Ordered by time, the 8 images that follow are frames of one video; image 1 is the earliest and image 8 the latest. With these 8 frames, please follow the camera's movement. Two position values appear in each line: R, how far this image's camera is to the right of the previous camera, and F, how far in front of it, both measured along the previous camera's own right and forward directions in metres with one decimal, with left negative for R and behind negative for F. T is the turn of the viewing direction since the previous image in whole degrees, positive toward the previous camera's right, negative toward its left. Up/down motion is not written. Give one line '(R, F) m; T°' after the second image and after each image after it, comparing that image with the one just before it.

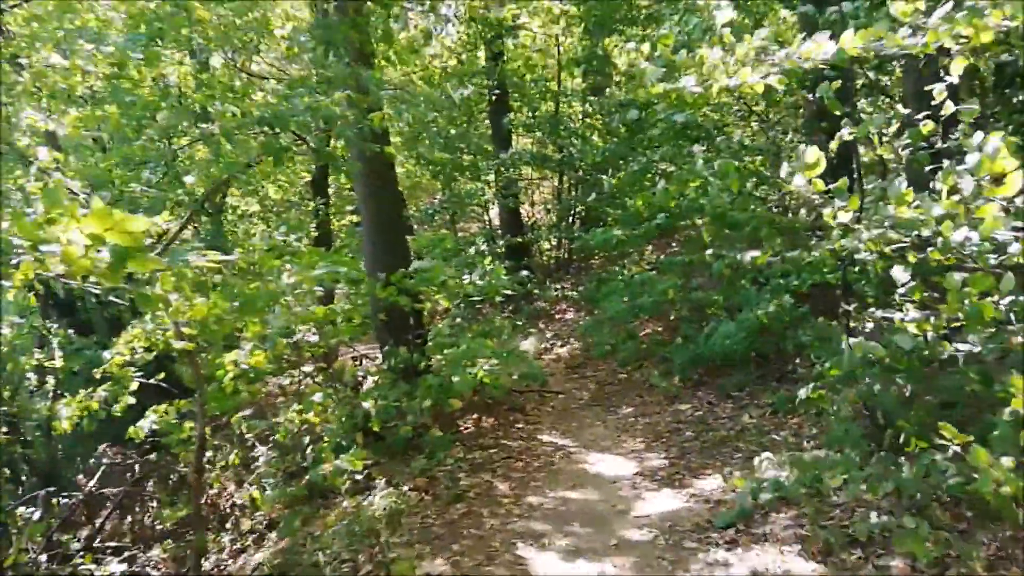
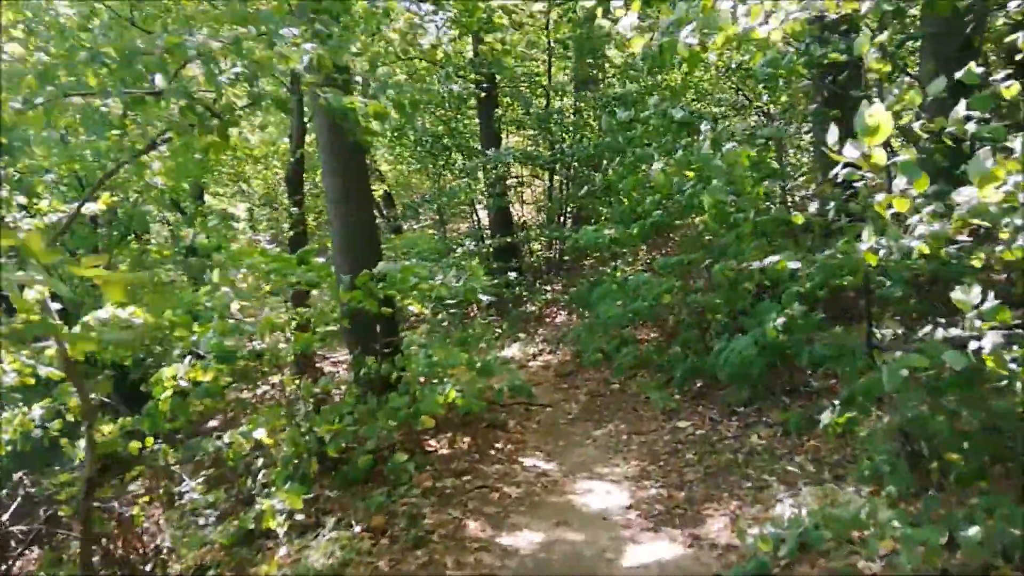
(+0.1, +0.7) m; 0°
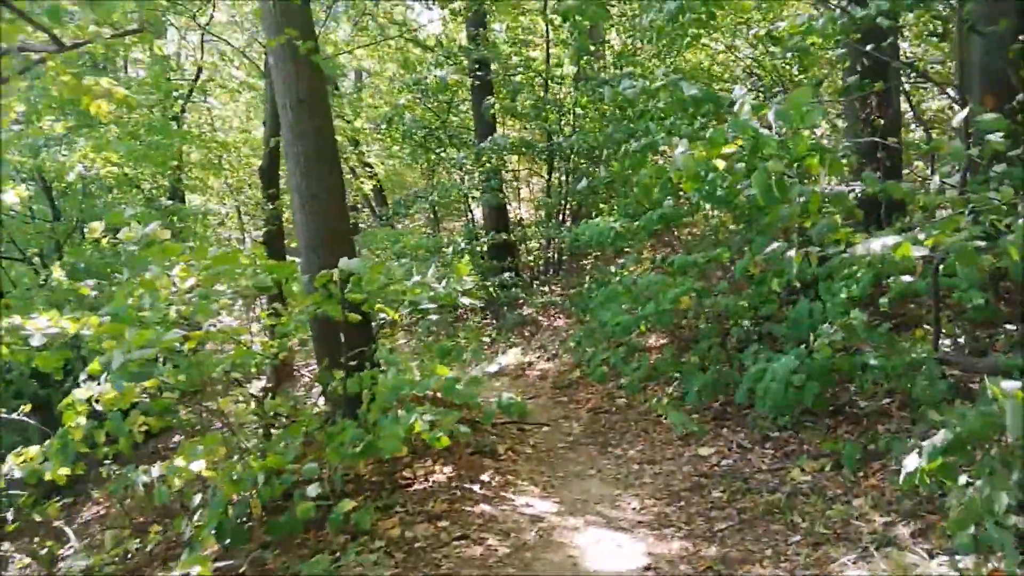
(0.0, +0.9) m; 0°
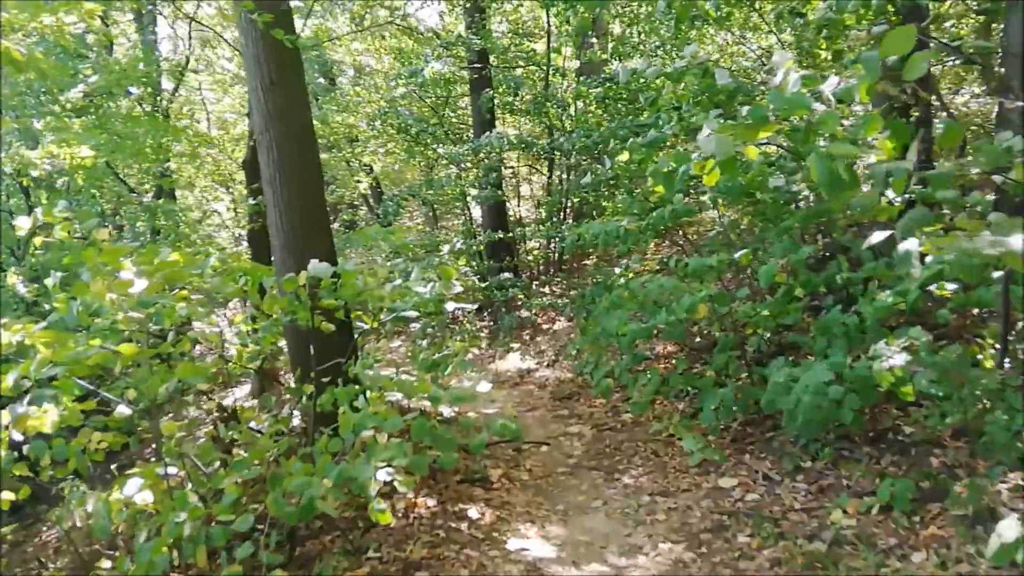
(0.0, +0.6) m; 0°
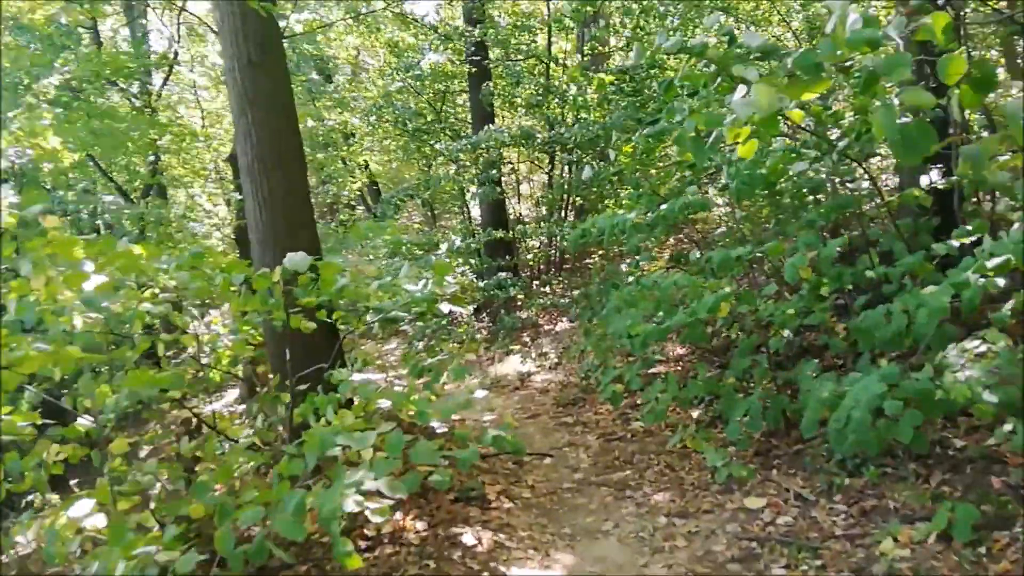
(0.0, +0.5) m; 0°
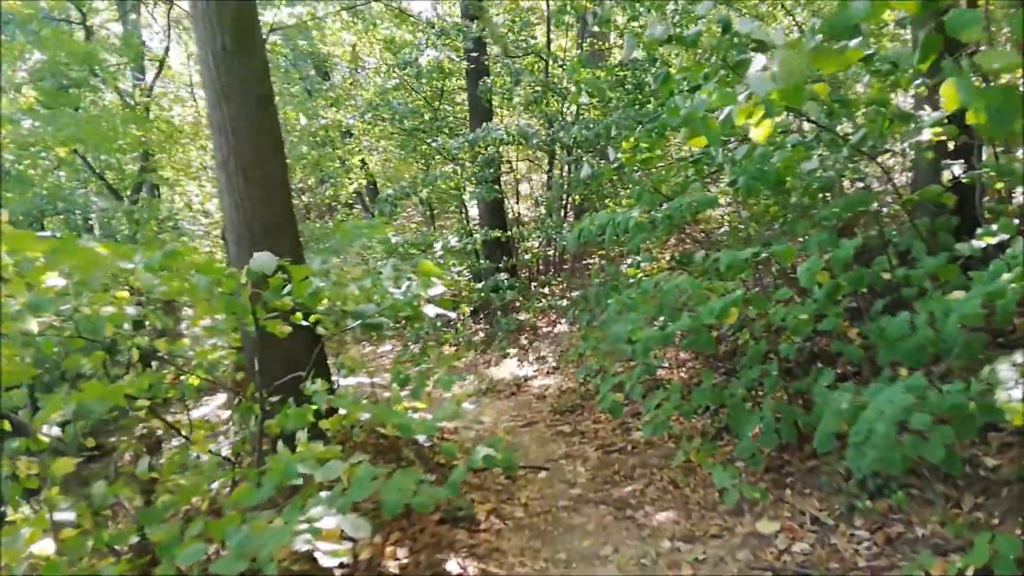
(0.0, +0.3) m; 0°
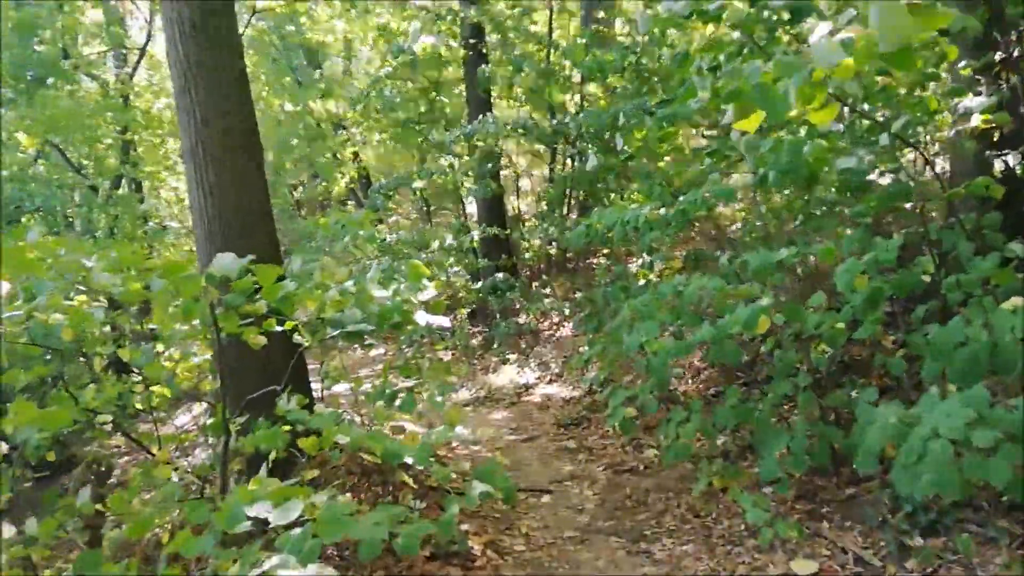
(0.0, +0.5) m; 0°
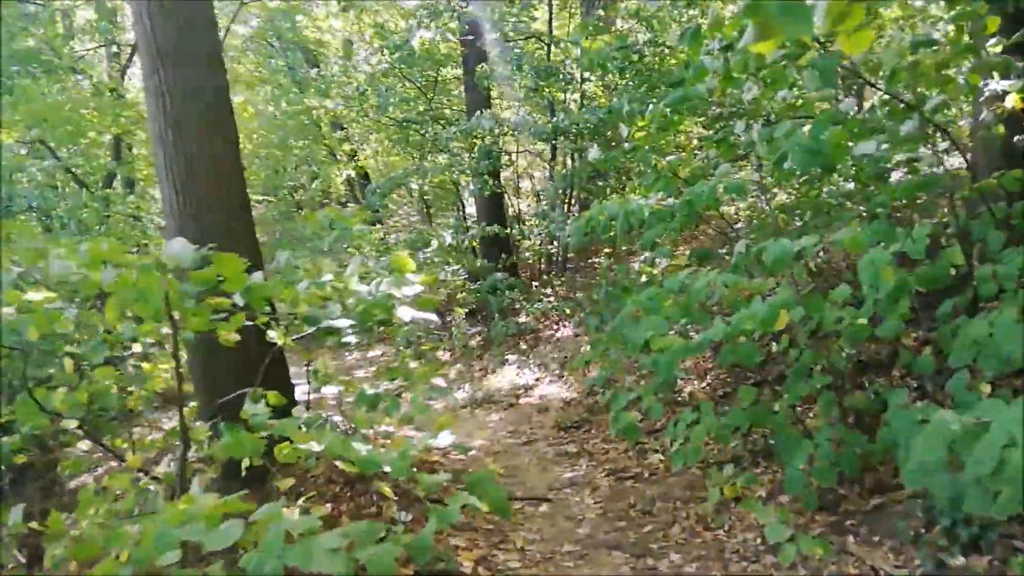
(0.0, +0.3) m; 0°
